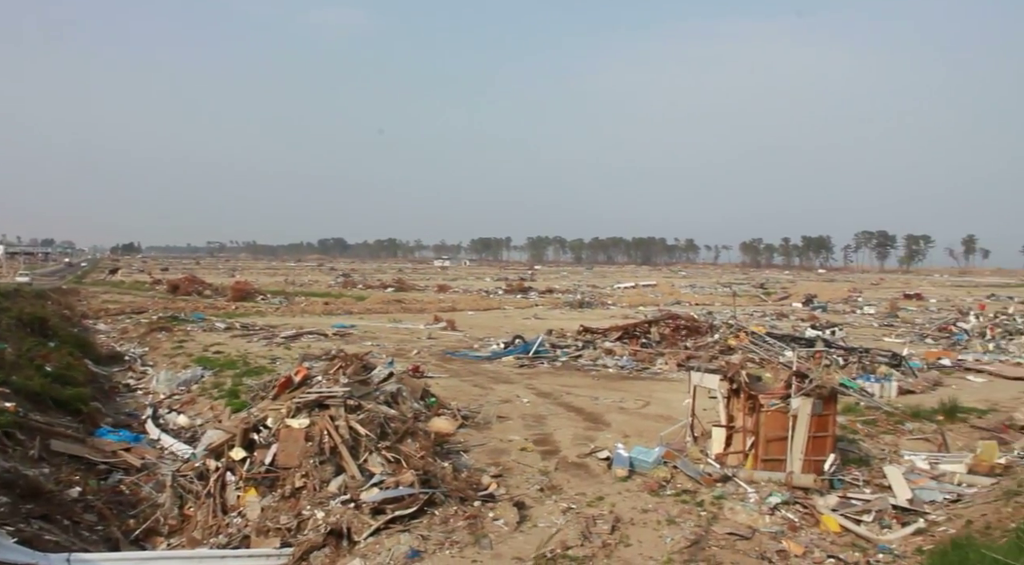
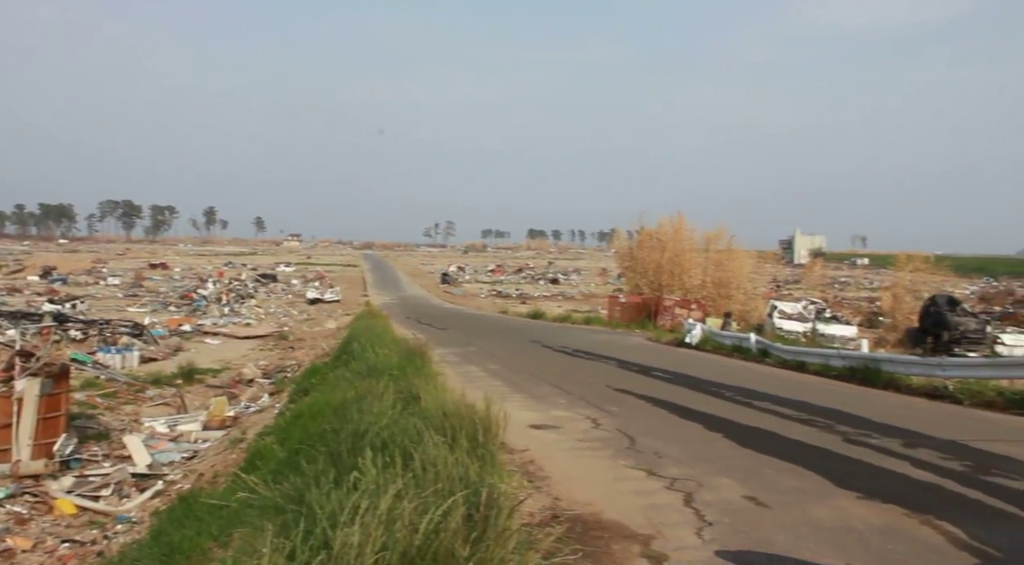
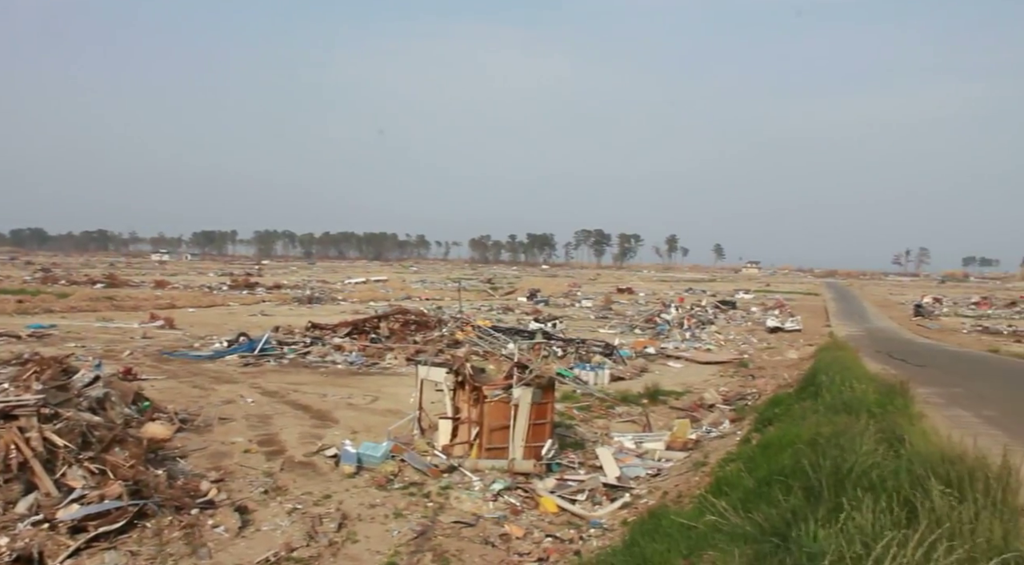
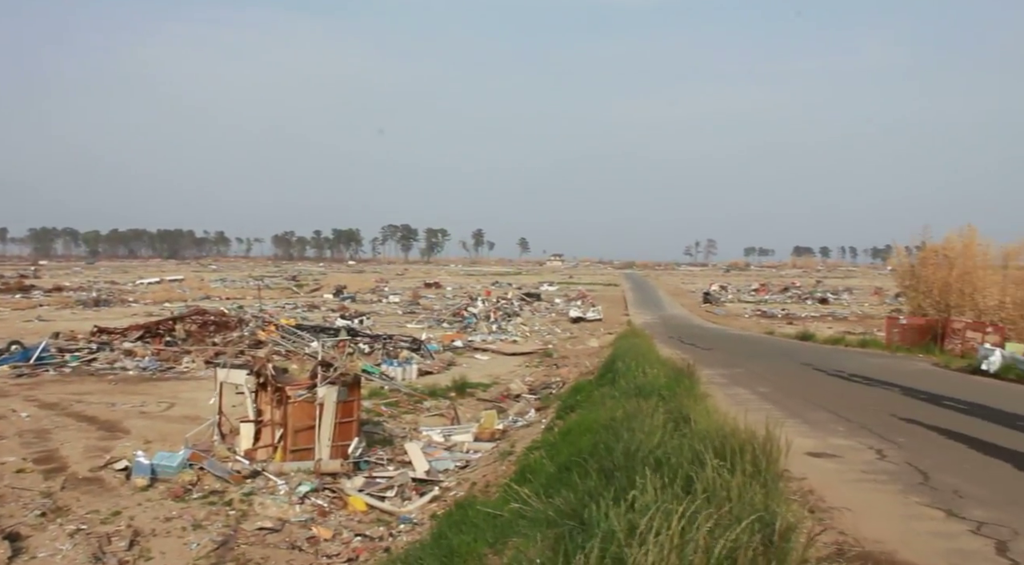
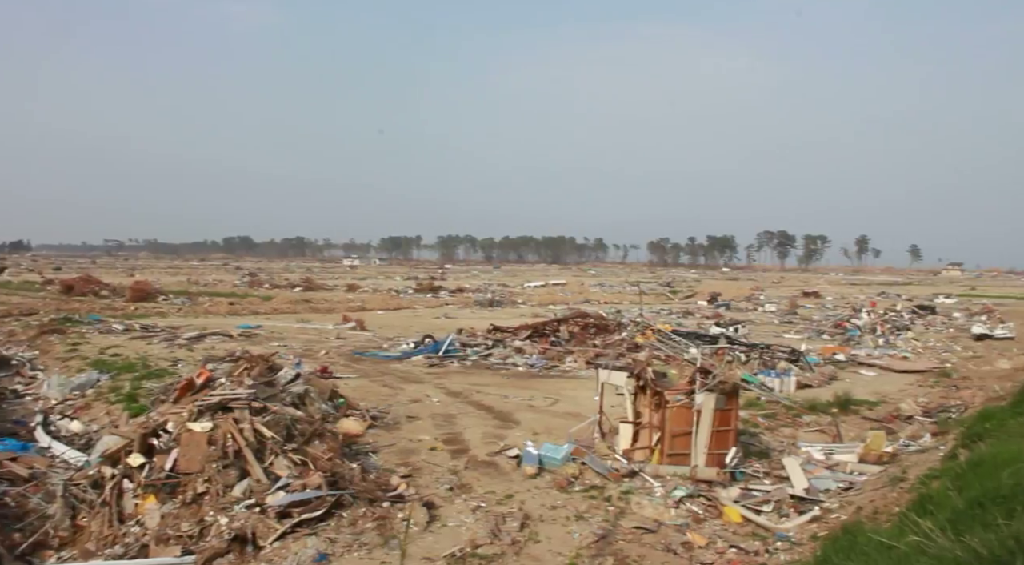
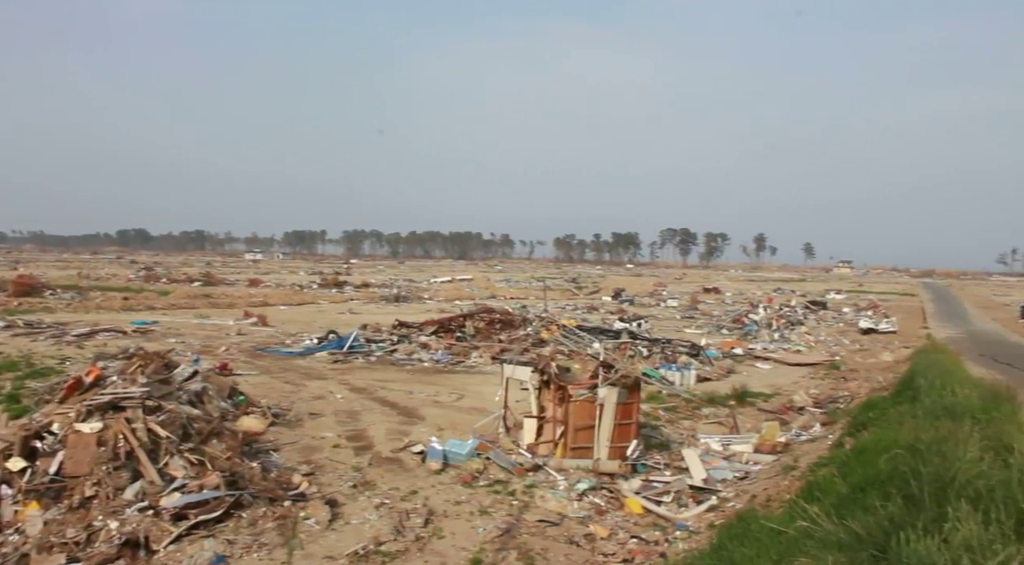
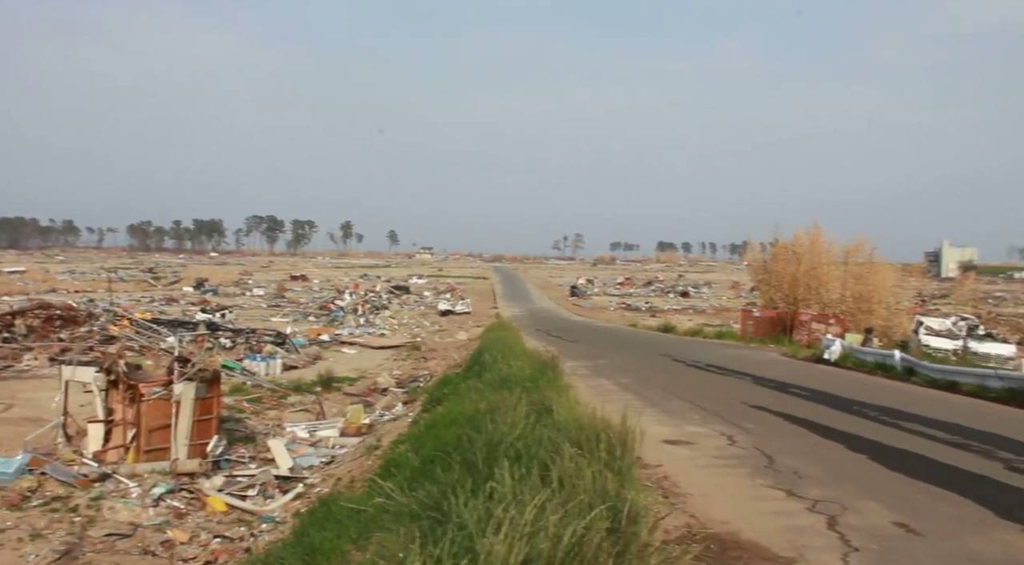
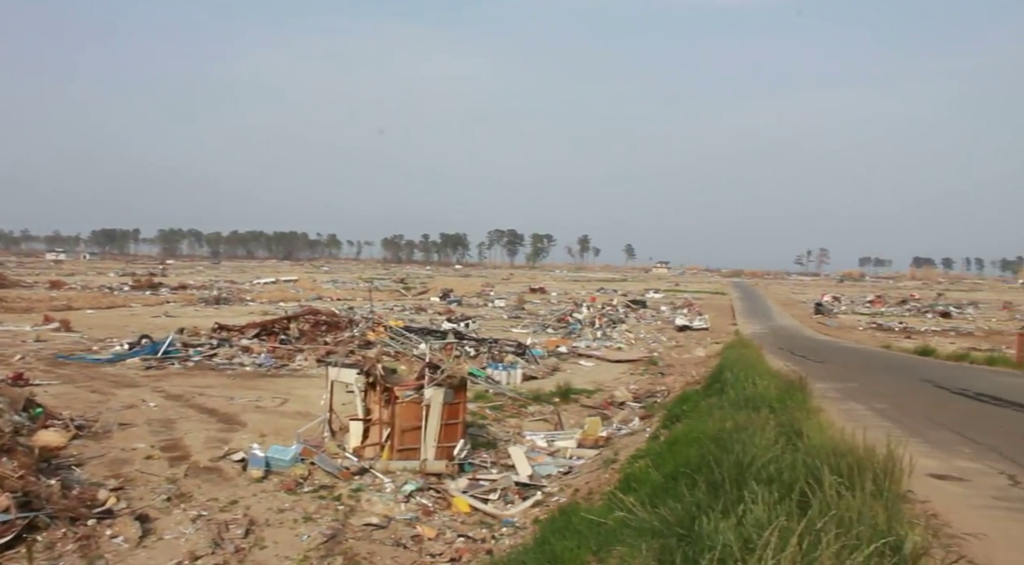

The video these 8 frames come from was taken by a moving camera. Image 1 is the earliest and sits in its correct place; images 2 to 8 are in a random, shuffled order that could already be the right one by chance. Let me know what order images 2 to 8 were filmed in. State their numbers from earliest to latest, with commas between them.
5, 6, 3, 8, 4, 7, 2
